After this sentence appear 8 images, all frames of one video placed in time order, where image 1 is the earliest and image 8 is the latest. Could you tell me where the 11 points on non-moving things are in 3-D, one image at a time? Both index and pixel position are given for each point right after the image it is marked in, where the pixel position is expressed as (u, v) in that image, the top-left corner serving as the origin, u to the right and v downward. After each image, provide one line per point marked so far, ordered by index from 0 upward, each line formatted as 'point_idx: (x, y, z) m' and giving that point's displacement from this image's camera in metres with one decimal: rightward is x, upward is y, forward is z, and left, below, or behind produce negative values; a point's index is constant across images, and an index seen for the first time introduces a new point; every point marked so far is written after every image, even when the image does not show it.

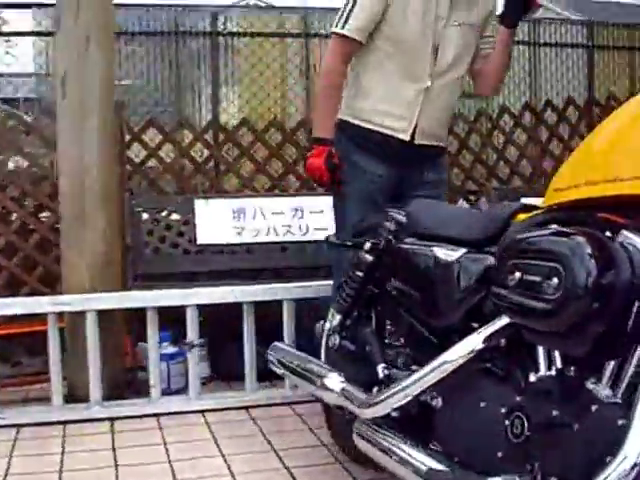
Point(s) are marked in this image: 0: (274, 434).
0: (-0.1, -0.6, +3.1) m
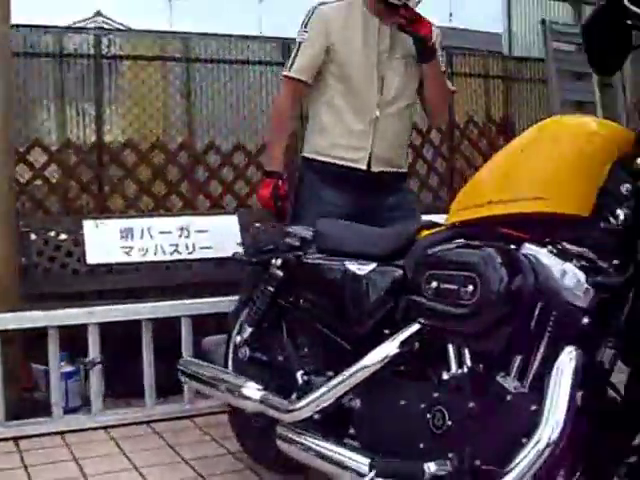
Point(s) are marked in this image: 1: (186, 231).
0: (-0.5, -0.7, +3.3) m
1: (-0.6, 0.0, +4.3) m
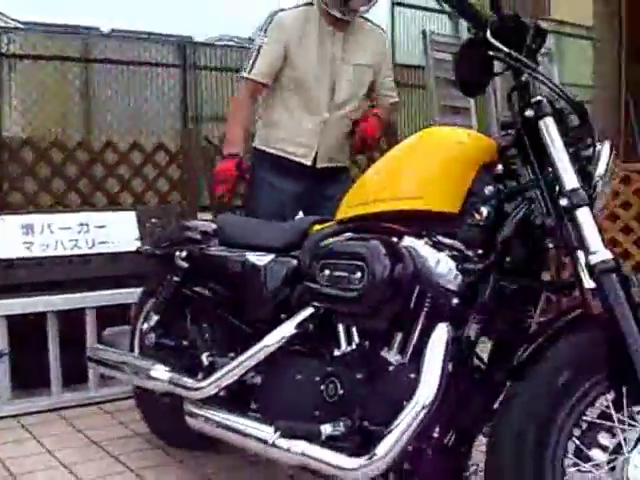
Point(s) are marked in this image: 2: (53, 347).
0: (-0.8, -0.7, +3.5) m
1: (-1.1, +0.1, +4.4) m
2: (-1.1, -0.4, +3.7) m
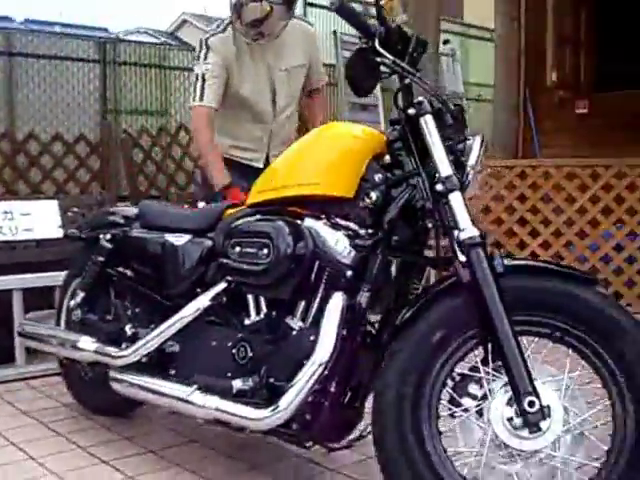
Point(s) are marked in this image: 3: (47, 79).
0: (-1.2, -0.6, +3.7) m
1: (-1.5, +0.1, +4.6) m
2: (-1.4, -0.4, +4.0) m
3: (-1.9, +1.1, +6.5) m
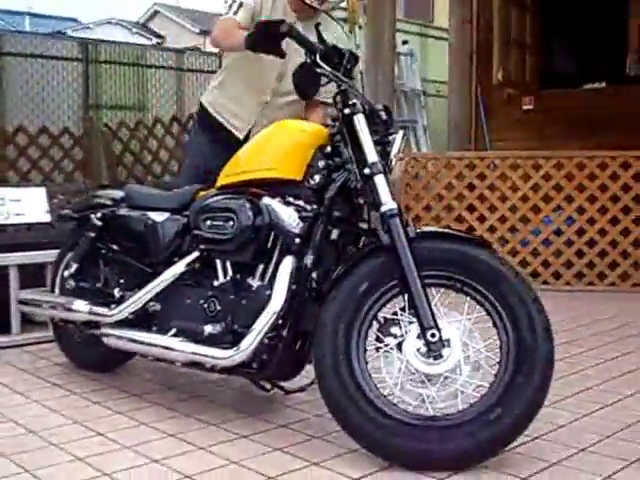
0: (-1.4, -0.5, +4.2) m
1: (-1.7, +0.2, +5.2) m
2: (-1.6, -0.3, +4.5) m
3: (-2.1, +1.2, +7.0) m
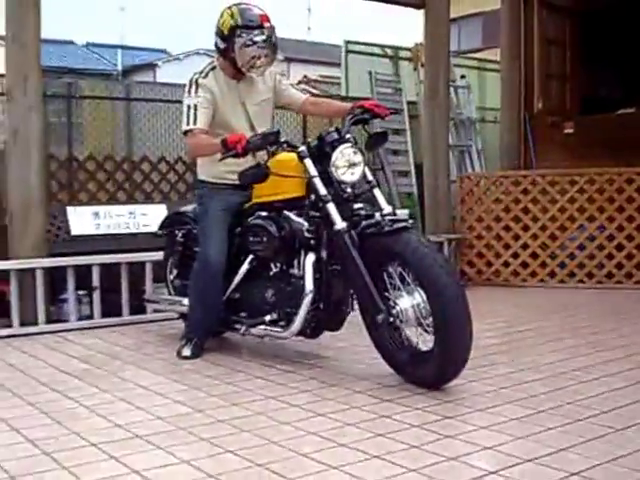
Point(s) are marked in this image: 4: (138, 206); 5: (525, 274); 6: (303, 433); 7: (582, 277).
0: (-1.0, -0.5, +5.7) m
1: (-1.3, +0.2, +6.7) m
2: (-1.2, -0.3, +6.0) m
3: (-1.5, +1.1, +8.6) m
4: (-1.3, +0.2, +6.8) m
5: (+1.8, -0.3, +8.0) m
6: (-0.1, -0.7, +3.2) m
7: (+2.2, -0.3, +7.9) m
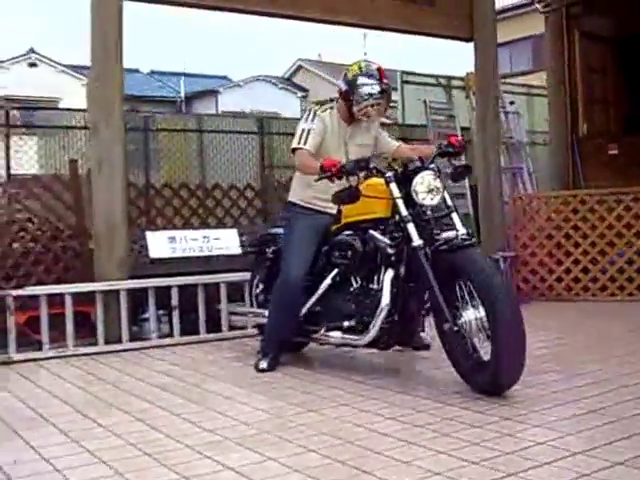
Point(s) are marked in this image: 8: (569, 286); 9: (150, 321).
0: (-0.6, -0.7, +6.2) m
1: (-0.9, 0.0, +7.2) m
2: (-0.8, -0.5, +6.5) m
3: (-1.0, +0.9, +9.1) m
4: (-0.8, +0.1, +7.3) m
5: (+2.3, -0.4, +8.4) m
6: (+0.2, -0.8, +3.7) m
7: (+2.7, -0.5, +8.2) m
8: (+2.2, -0.4, +8.4) m
9: (-1.2, -0.6, +6.5) m
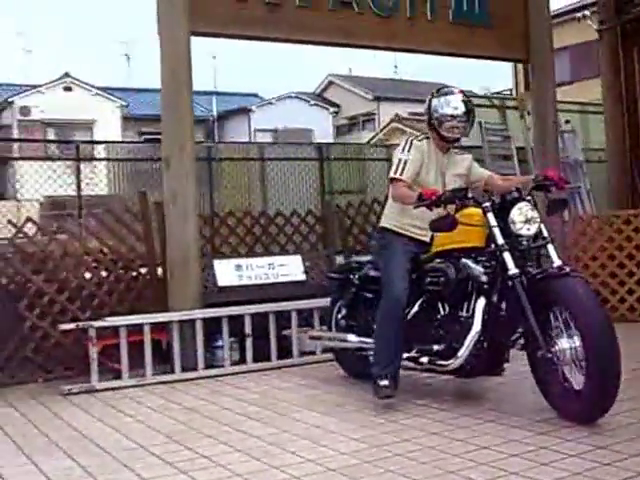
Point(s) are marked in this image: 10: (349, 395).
0: (-0.1, -0.9, +6.3) m
1: (-0.4, -0.2, +7.3) m
2: (-0.3, -0.6, +6.6) m
3: (-0.4, +0.7, +9.3) m
4: (-0.3, -0.1, +7.4) m
5: (+2.8, -0.6, +8.4) m
6: (+0.6, -0.9, +3.7) m
7: (+3.3, -0.6, +8.2) m
8: (+2.8, -0.6, +8.4) m
9: (-0.7, -0.8, +6.6) m
10: (+0.1, -0.9, +5.4) m
